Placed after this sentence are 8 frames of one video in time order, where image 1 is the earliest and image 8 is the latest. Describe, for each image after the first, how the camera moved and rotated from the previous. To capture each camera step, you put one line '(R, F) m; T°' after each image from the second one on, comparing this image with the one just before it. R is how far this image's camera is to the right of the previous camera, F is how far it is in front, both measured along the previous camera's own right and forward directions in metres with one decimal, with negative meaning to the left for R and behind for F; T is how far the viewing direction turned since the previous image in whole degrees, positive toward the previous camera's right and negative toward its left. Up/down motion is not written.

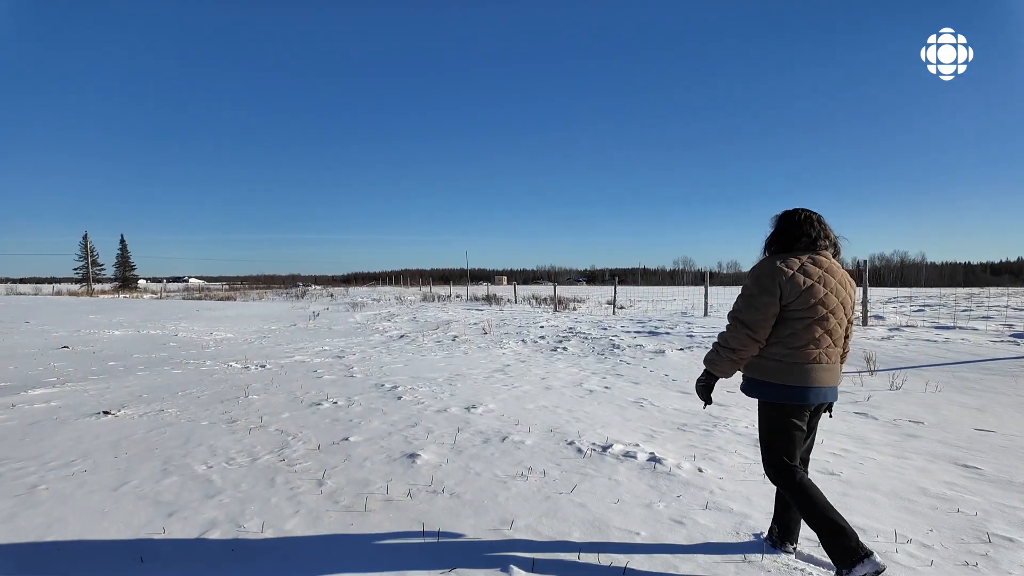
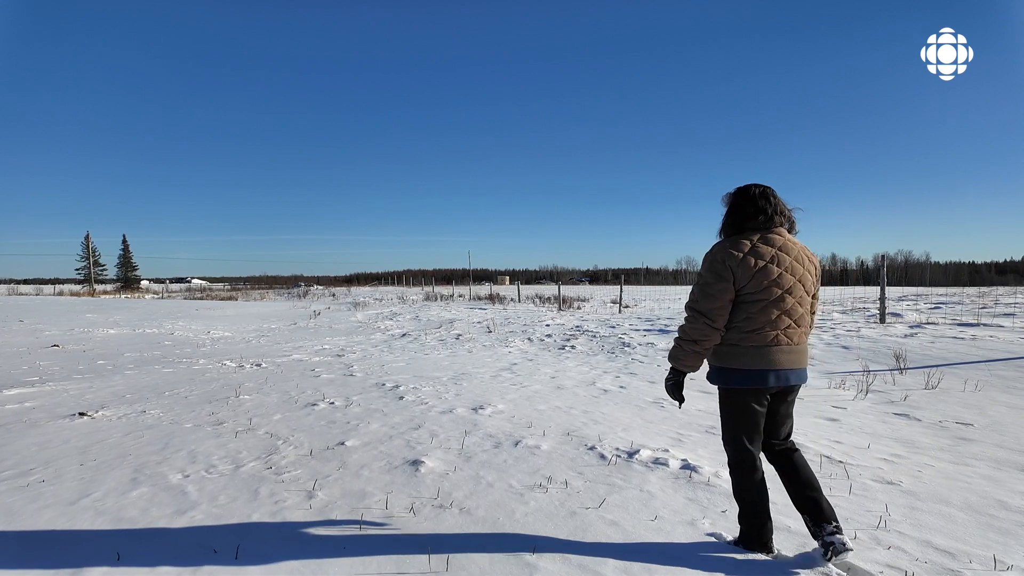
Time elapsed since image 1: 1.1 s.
(-0.1, +0.4) m; 0°
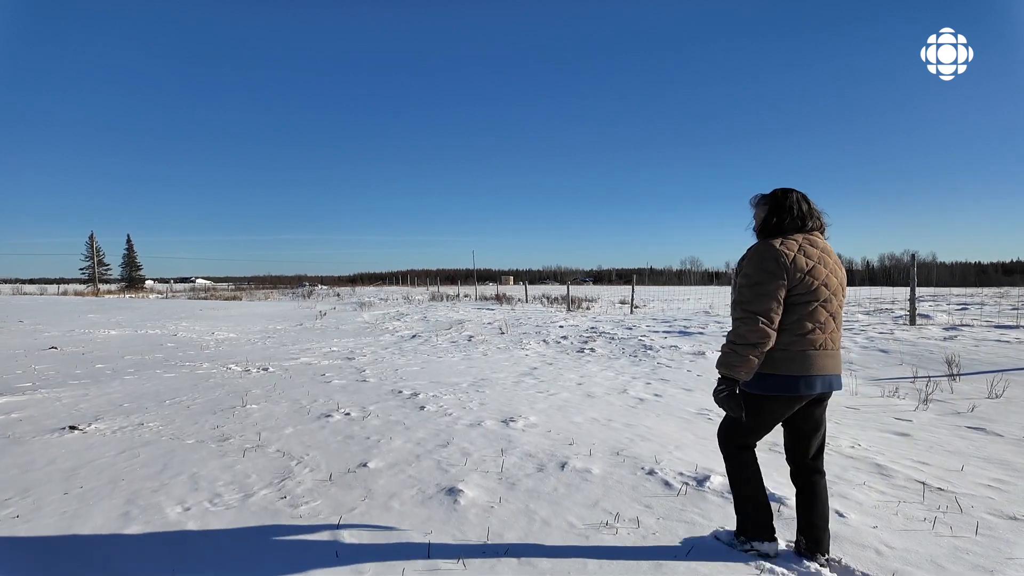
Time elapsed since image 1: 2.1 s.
(-0.3, +0.5) m; 0°
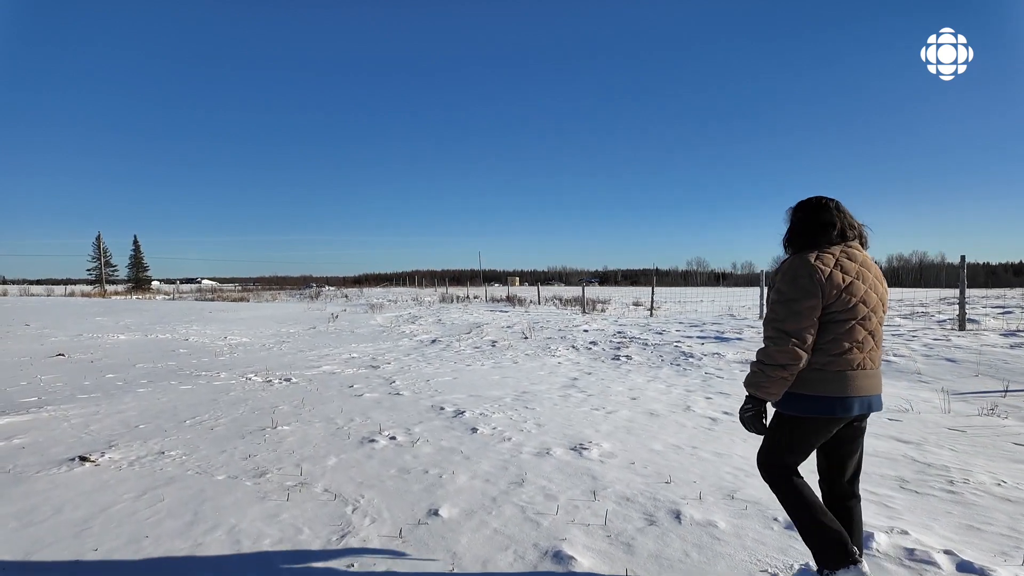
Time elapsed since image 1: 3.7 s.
(-0.6, +0.6) m; -1°
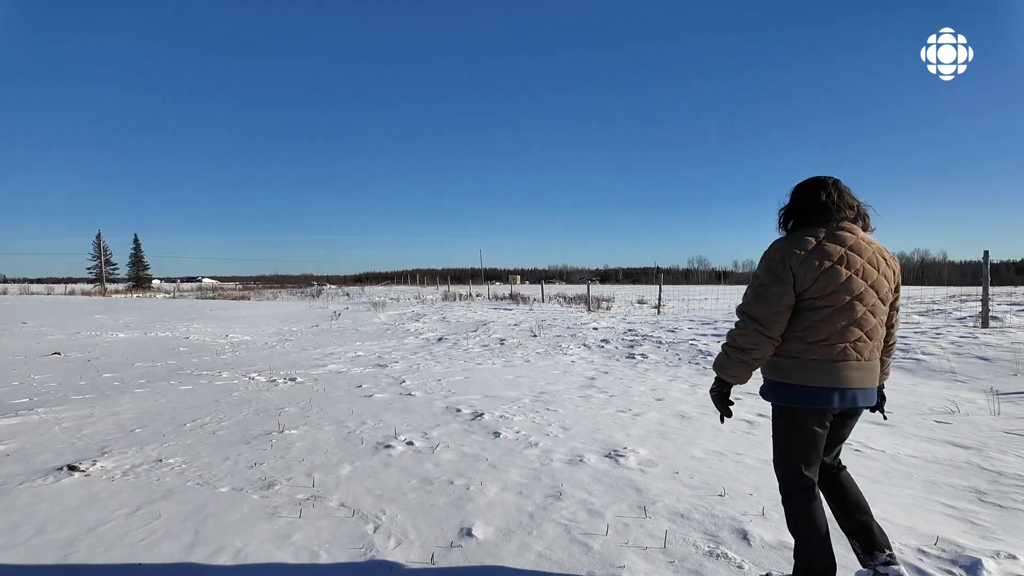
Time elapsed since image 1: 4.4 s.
(-0.2, +0.3) m; 0°
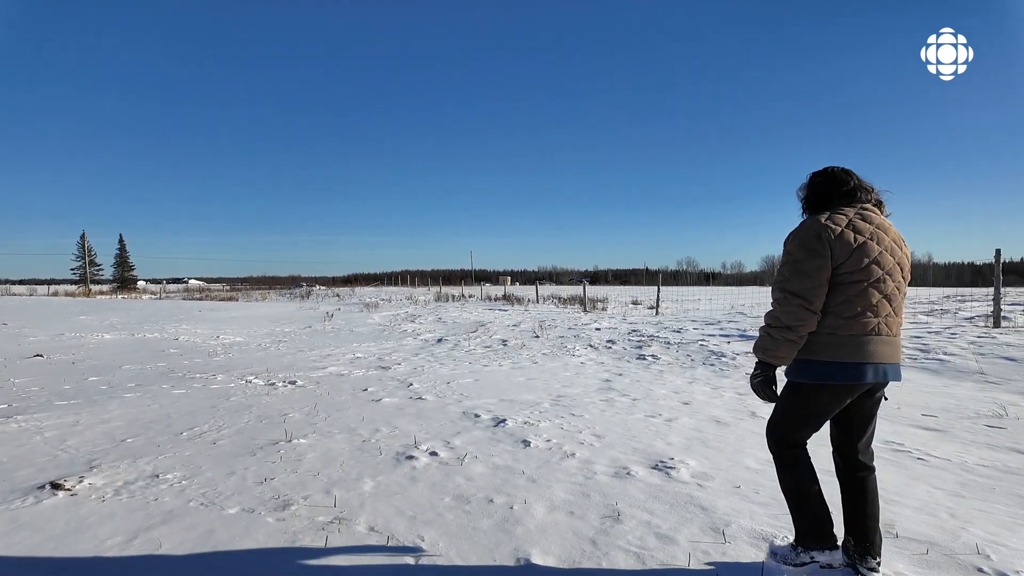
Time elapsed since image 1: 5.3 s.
(-0.3, +0.4) m; +1°
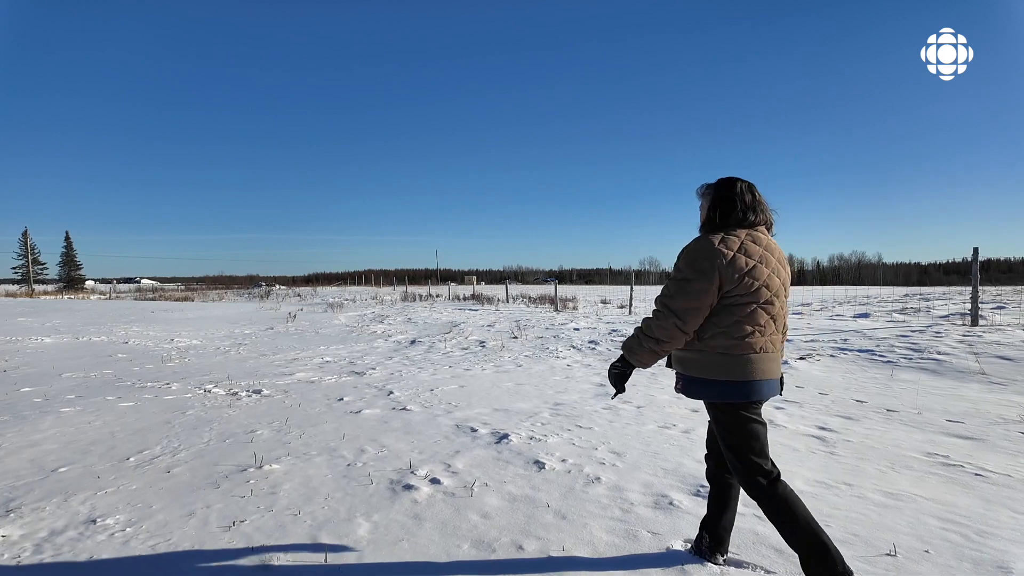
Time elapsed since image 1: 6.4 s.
(-0.3, +0.5) m; +4°
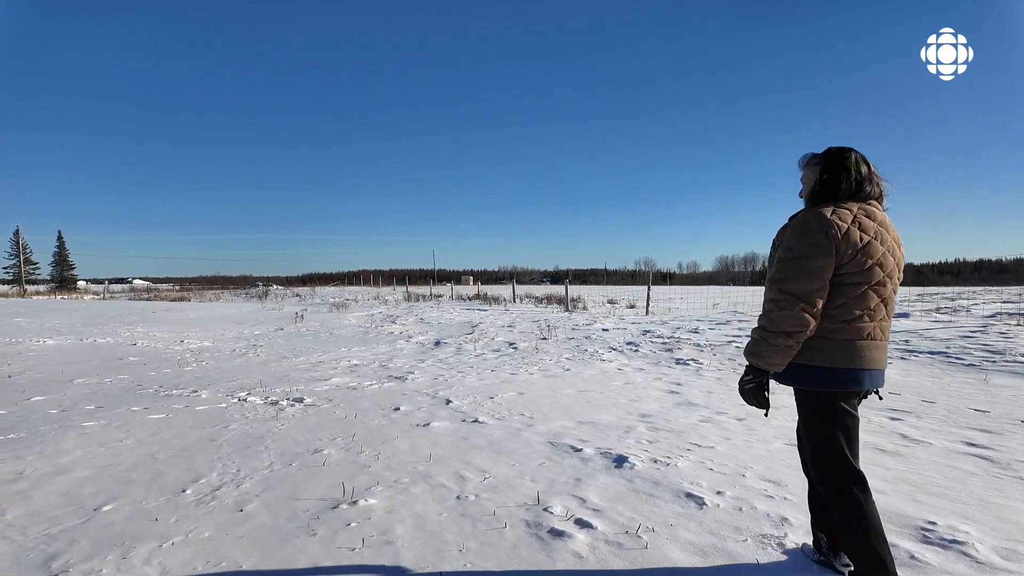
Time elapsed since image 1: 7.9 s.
(-0.9, +0.6) m; 0°
